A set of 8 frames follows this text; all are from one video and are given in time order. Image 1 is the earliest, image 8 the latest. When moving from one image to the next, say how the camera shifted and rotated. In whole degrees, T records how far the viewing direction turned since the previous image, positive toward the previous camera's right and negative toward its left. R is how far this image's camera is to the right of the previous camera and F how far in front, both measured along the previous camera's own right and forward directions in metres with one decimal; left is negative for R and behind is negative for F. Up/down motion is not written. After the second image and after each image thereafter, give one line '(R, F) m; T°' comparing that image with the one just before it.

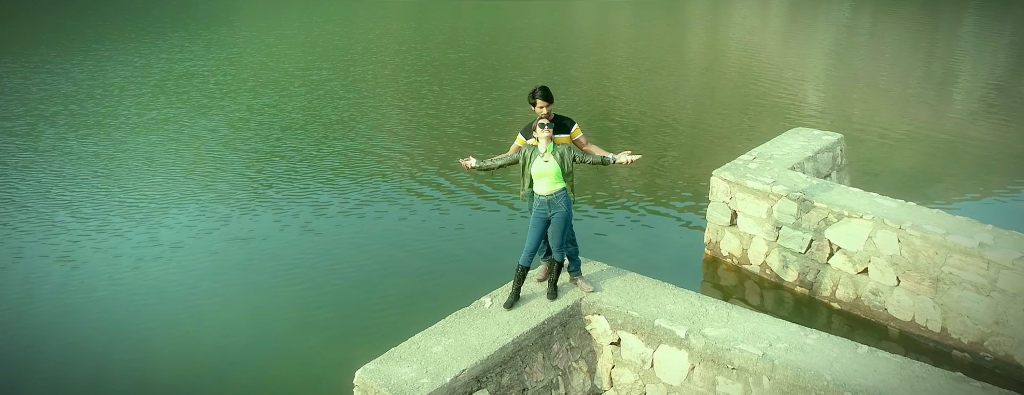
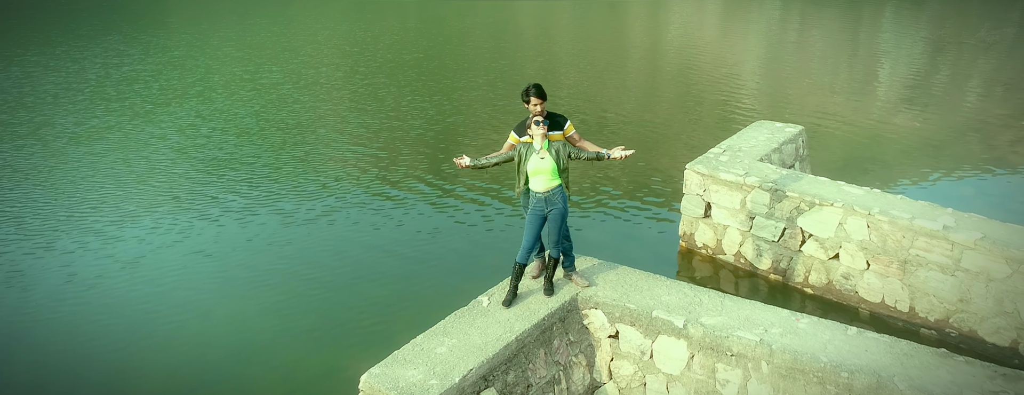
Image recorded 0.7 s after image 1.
(-0.6, 0.0) m; +5°
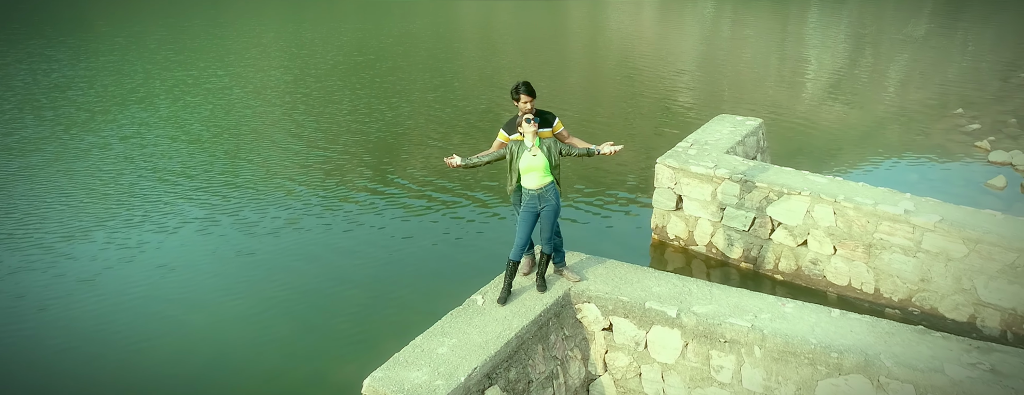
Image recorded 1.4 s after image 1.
(-0.6, 0.0) m; +5°
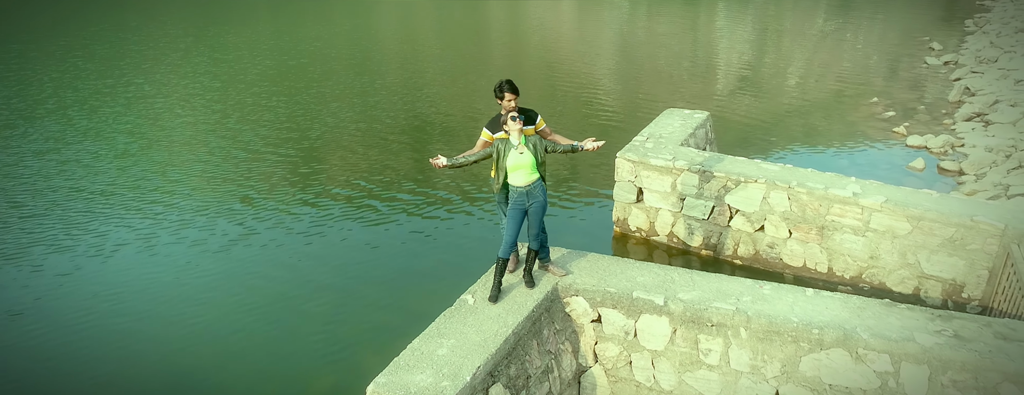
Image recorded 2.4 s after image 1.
(-0.7, 0.0) m; +7°
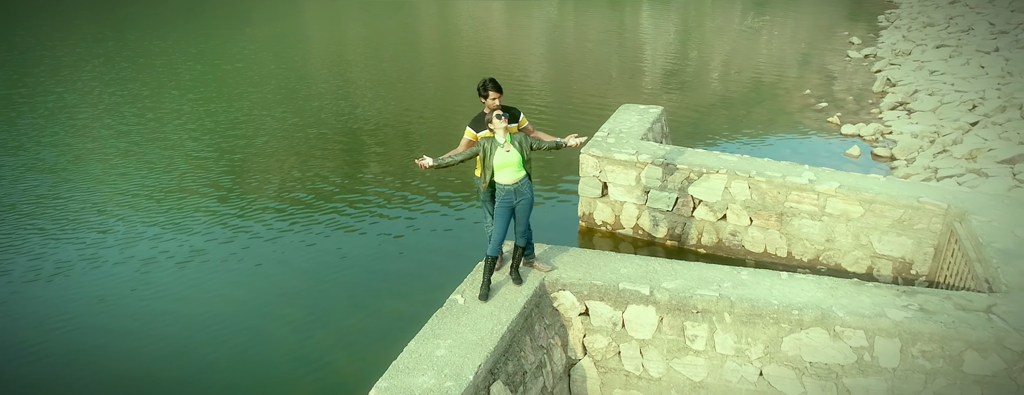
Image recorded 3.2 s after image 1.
(-0.6, 0.0) m; +6°
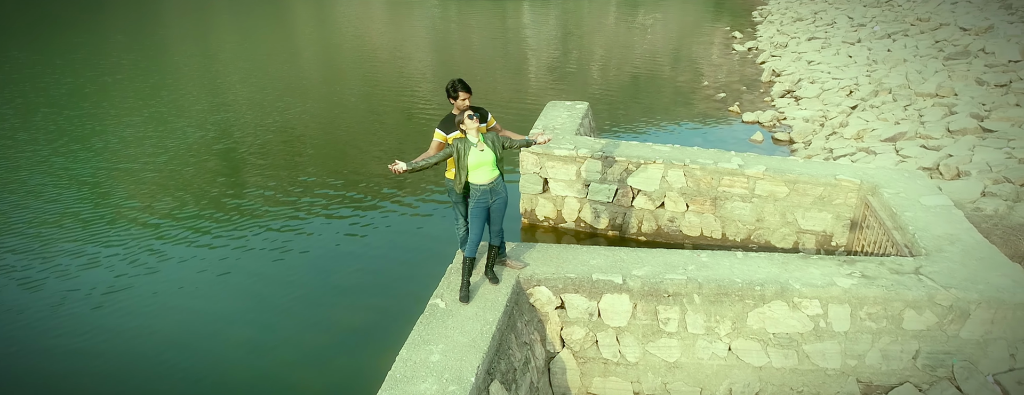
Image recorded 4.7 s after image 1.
(-1.0, +0.1) m; +10°
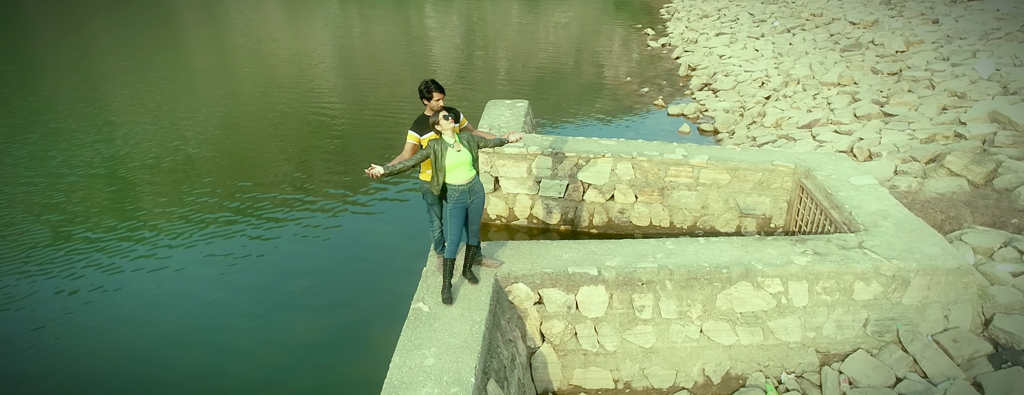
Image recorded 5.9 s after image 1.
(-0.7, 0.0) m; +8°
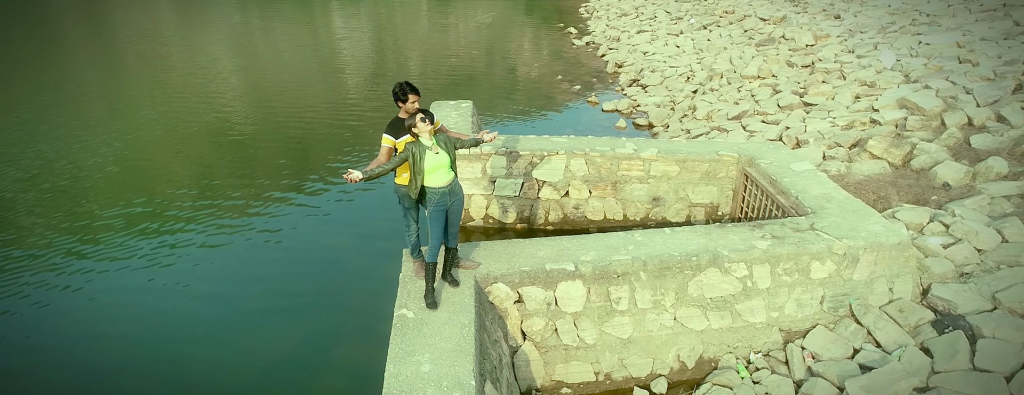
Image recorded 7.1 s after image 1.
(-0.7, +0.1) m; +7°
